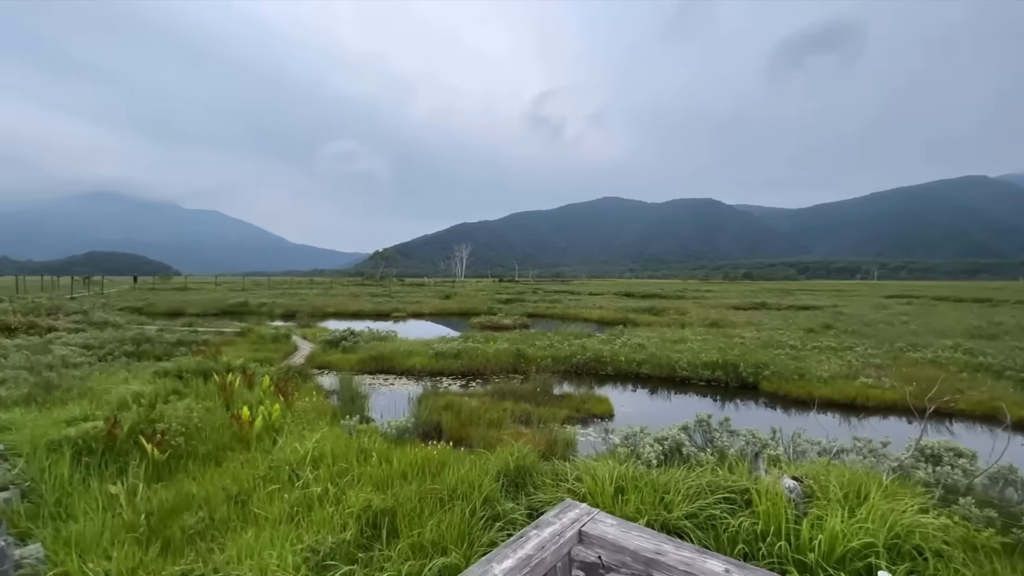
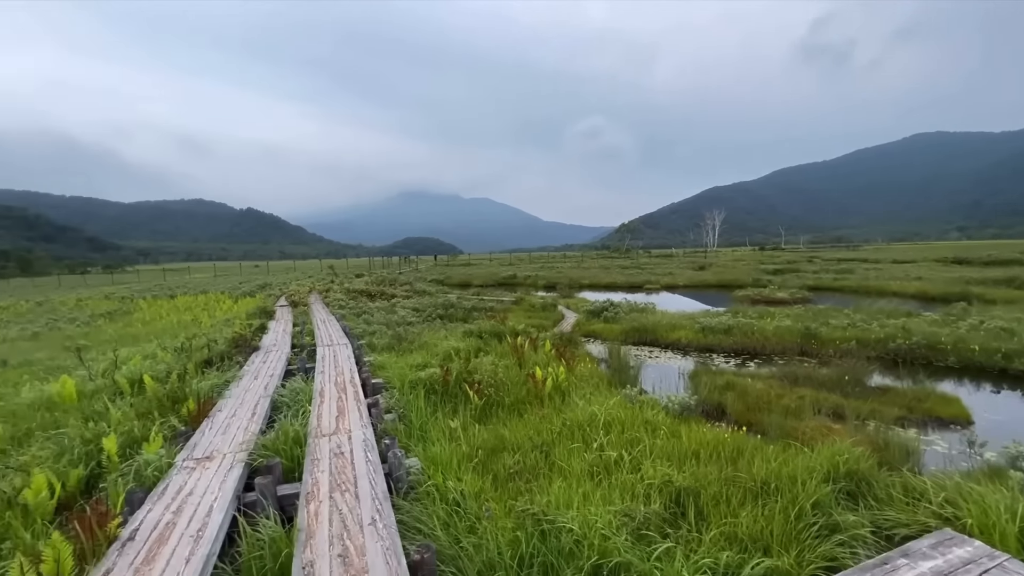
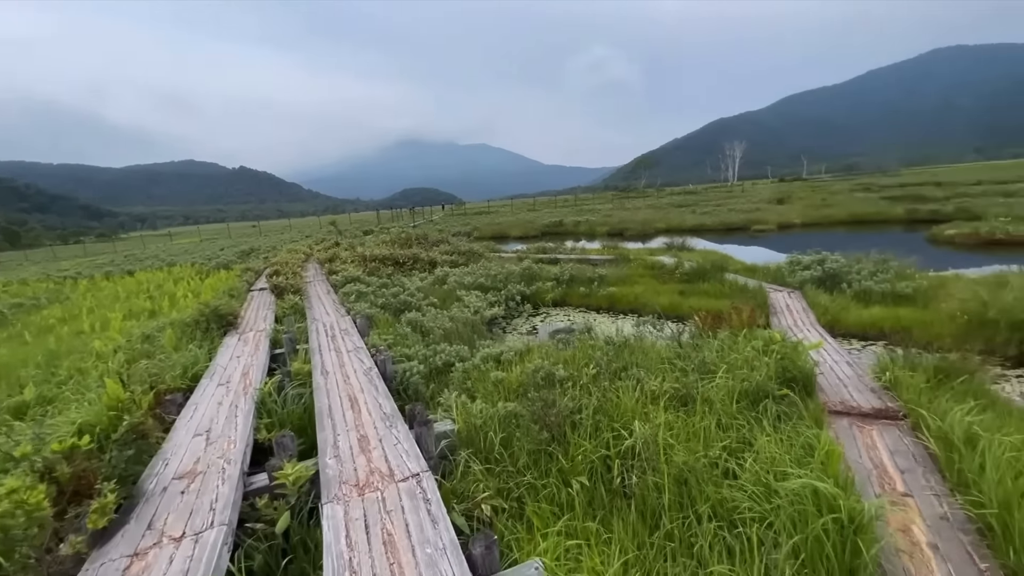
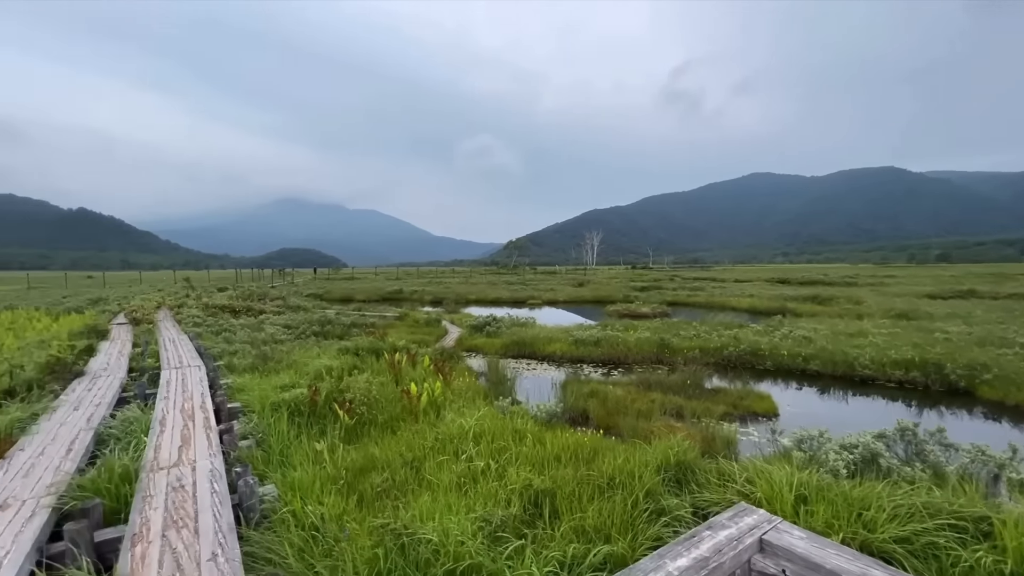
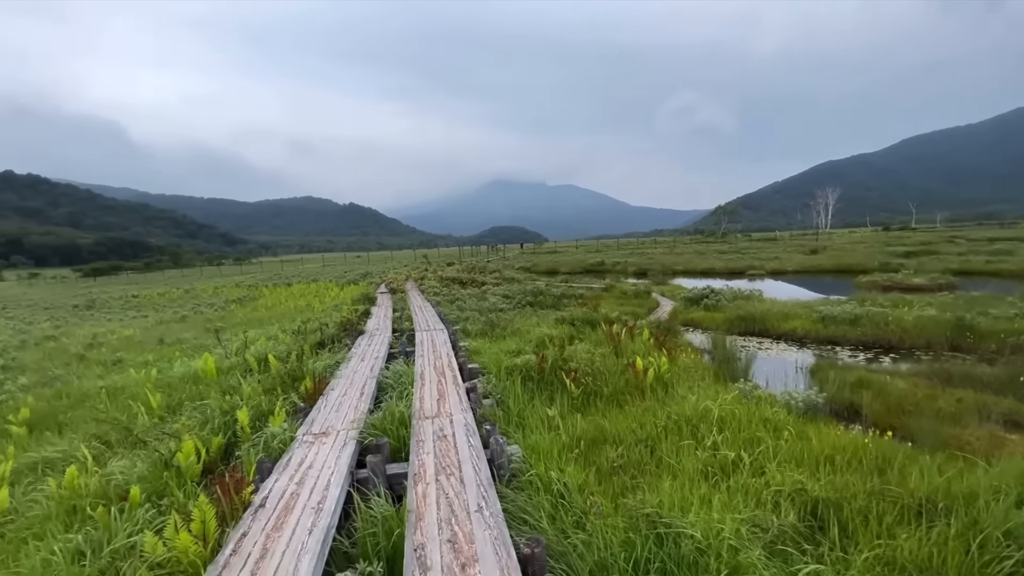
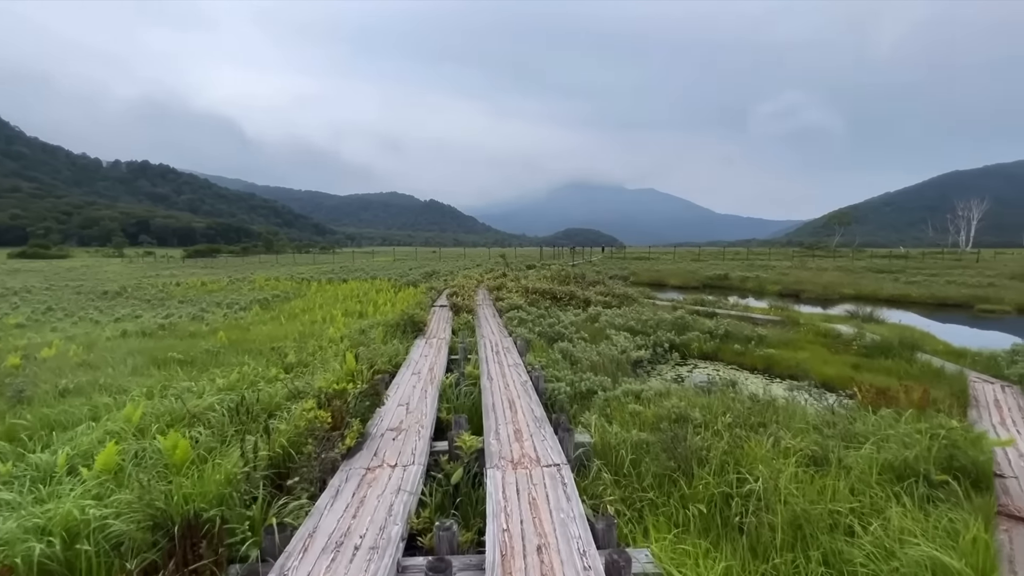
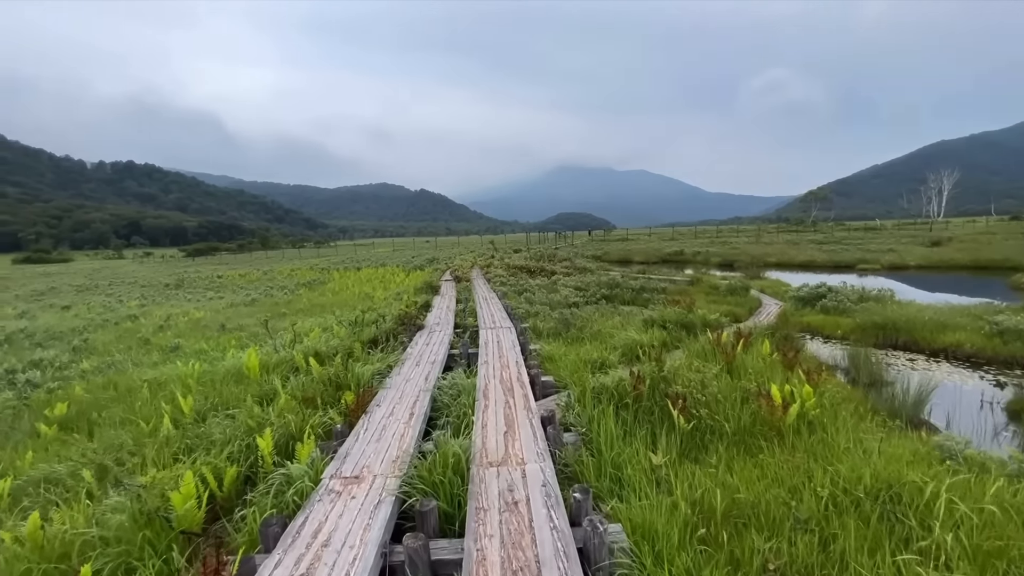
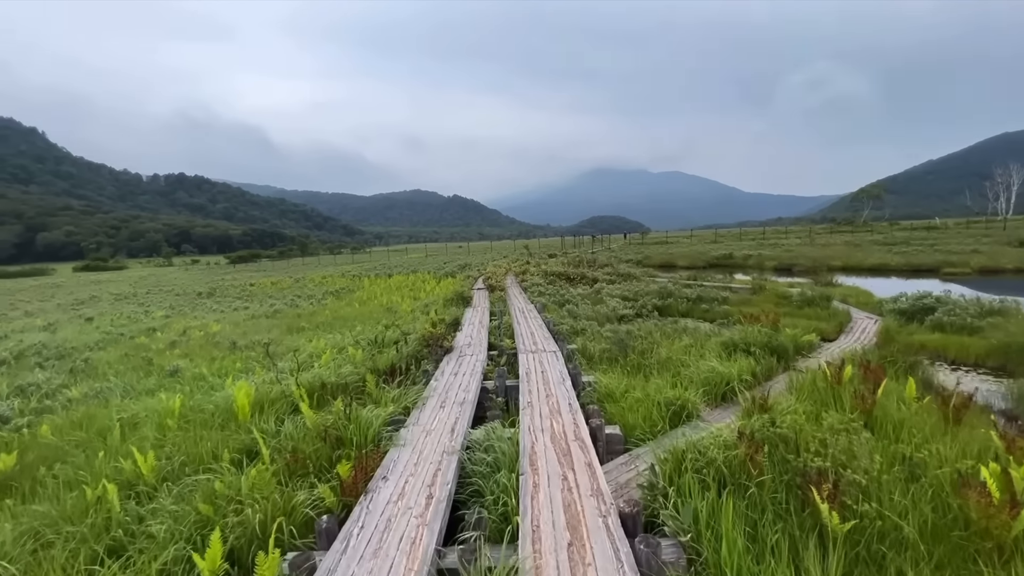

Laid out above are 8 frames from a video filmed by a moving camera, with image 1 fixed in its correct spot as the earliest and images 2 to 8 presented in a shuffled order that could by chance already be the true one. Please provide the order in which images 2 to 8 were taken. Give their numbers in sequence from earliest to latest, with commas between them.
4, 2, 5, 7, 8, 6, 3
